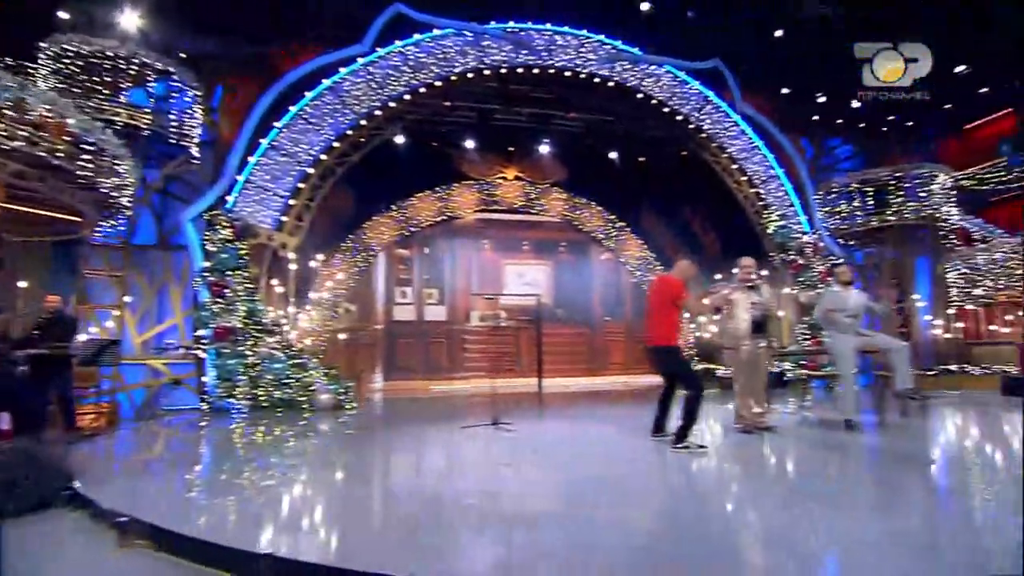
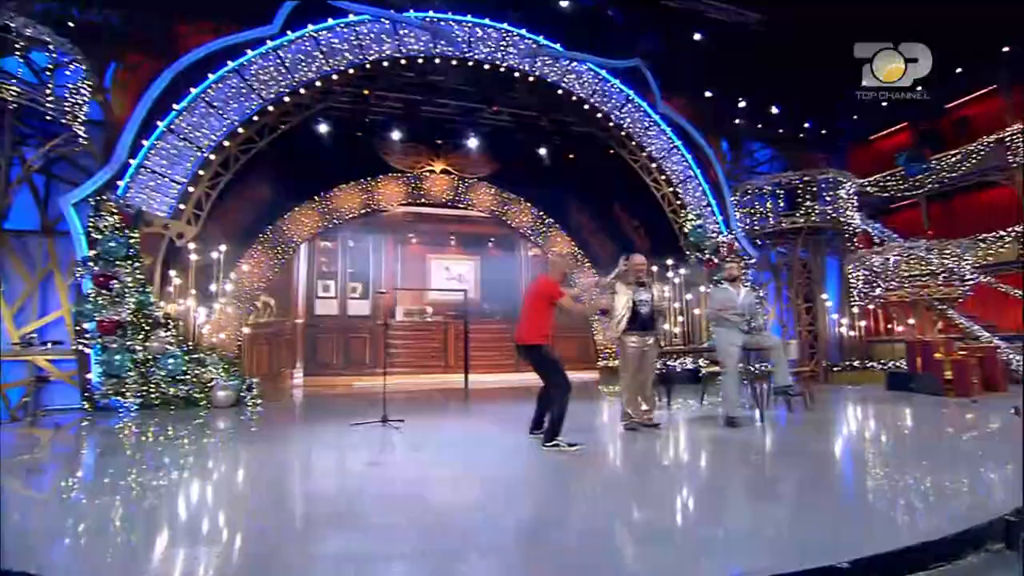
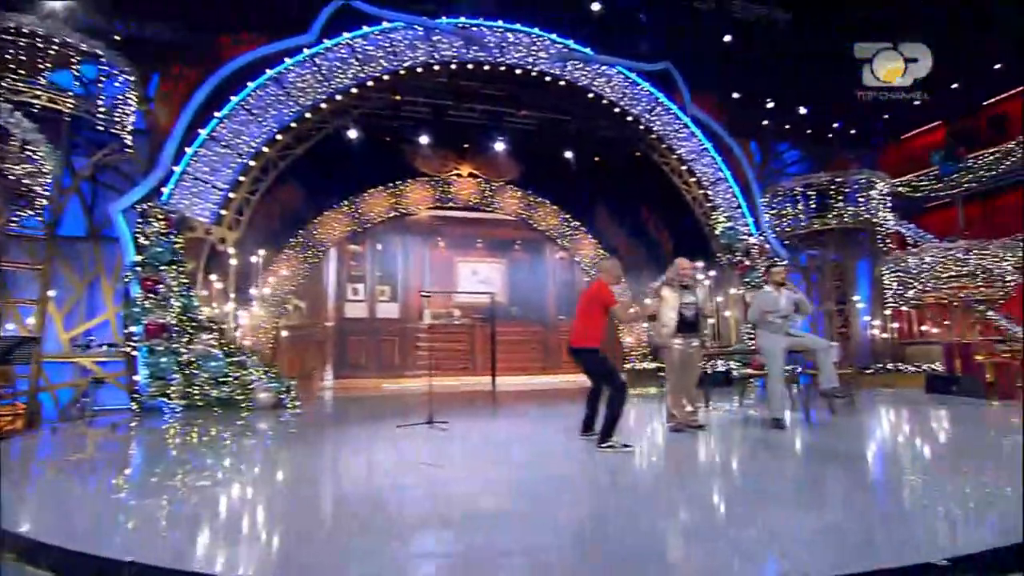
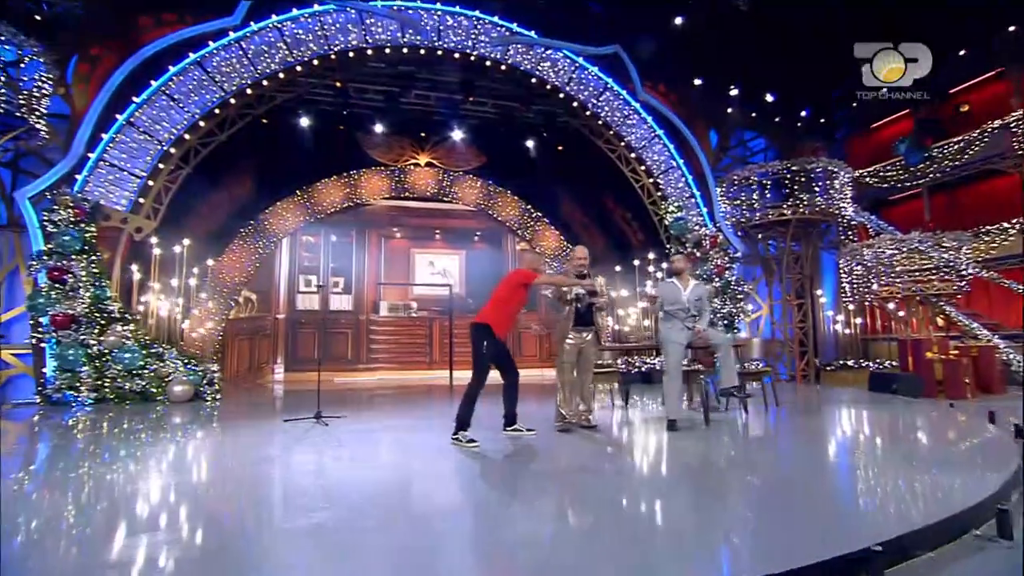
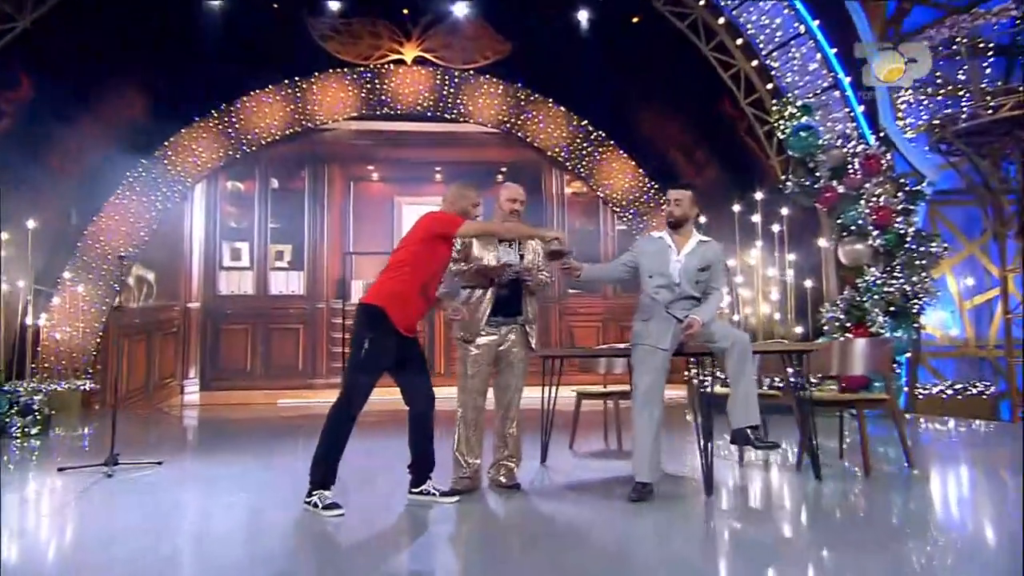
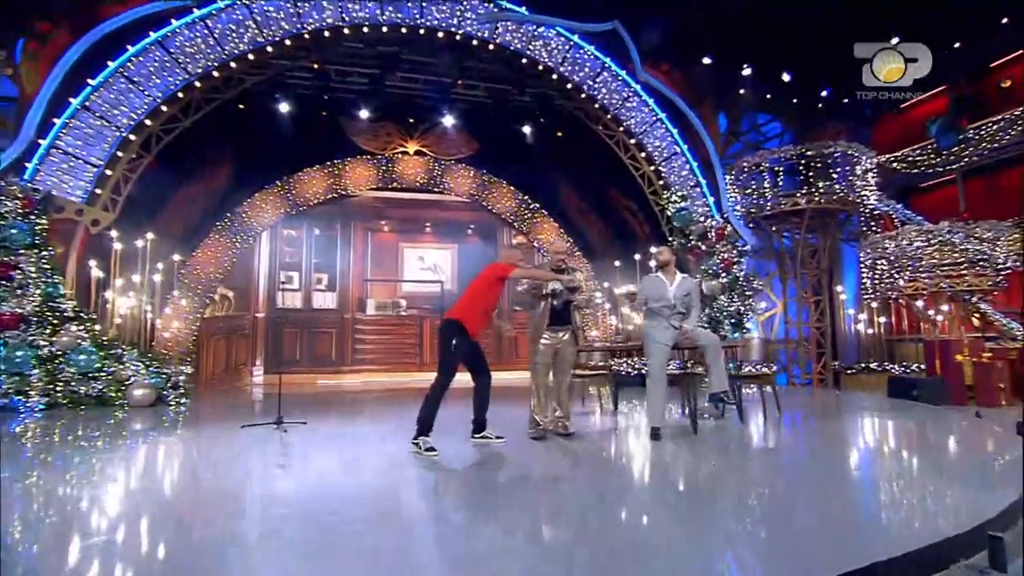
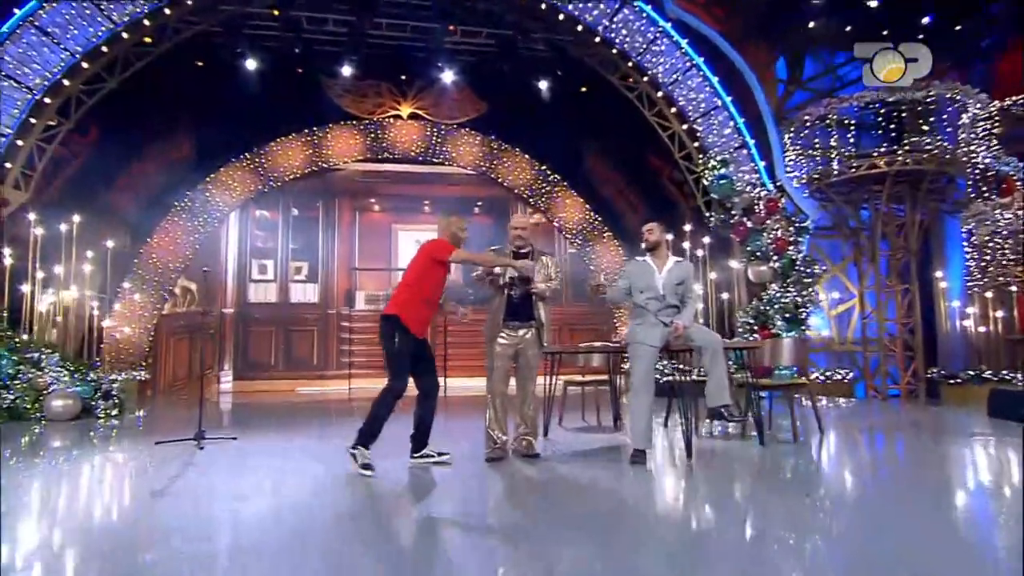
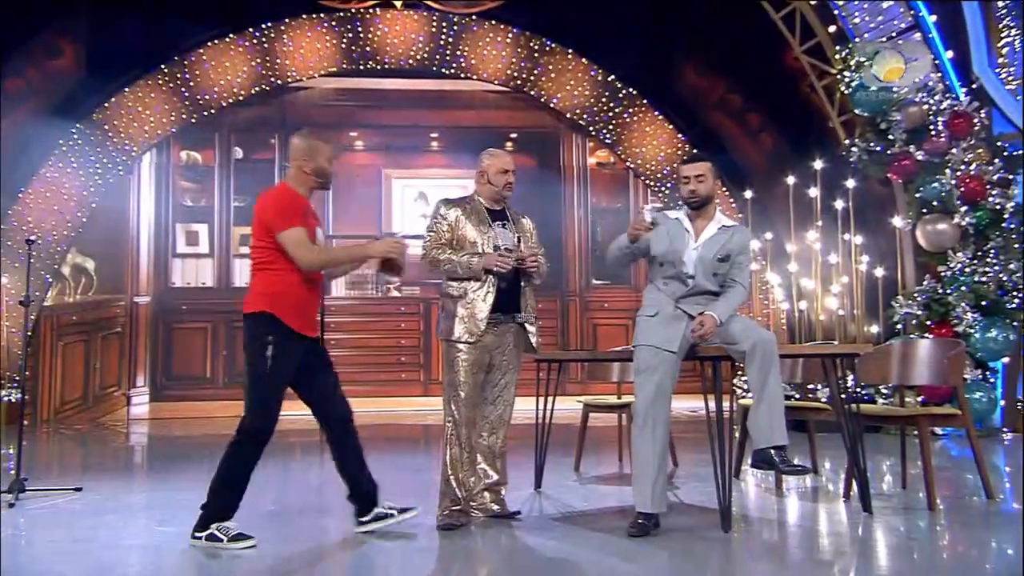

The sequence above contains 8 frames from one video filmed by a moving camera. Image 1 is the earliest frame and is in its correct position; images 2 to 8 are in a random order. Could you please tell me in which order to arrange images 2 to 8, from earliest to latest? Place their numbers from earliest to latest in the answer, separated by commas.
3, 2, 4, 6, 7, 5, 8
